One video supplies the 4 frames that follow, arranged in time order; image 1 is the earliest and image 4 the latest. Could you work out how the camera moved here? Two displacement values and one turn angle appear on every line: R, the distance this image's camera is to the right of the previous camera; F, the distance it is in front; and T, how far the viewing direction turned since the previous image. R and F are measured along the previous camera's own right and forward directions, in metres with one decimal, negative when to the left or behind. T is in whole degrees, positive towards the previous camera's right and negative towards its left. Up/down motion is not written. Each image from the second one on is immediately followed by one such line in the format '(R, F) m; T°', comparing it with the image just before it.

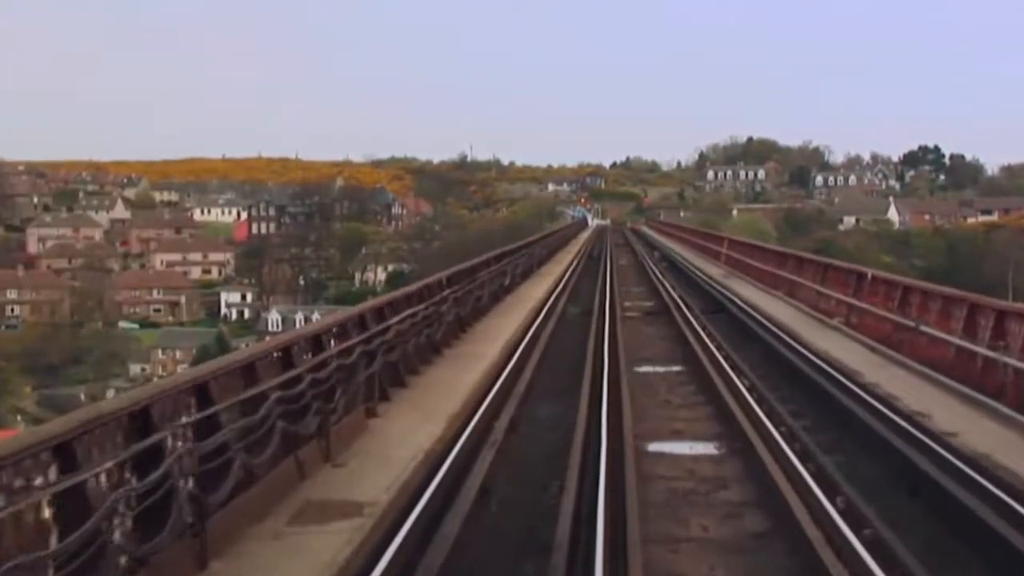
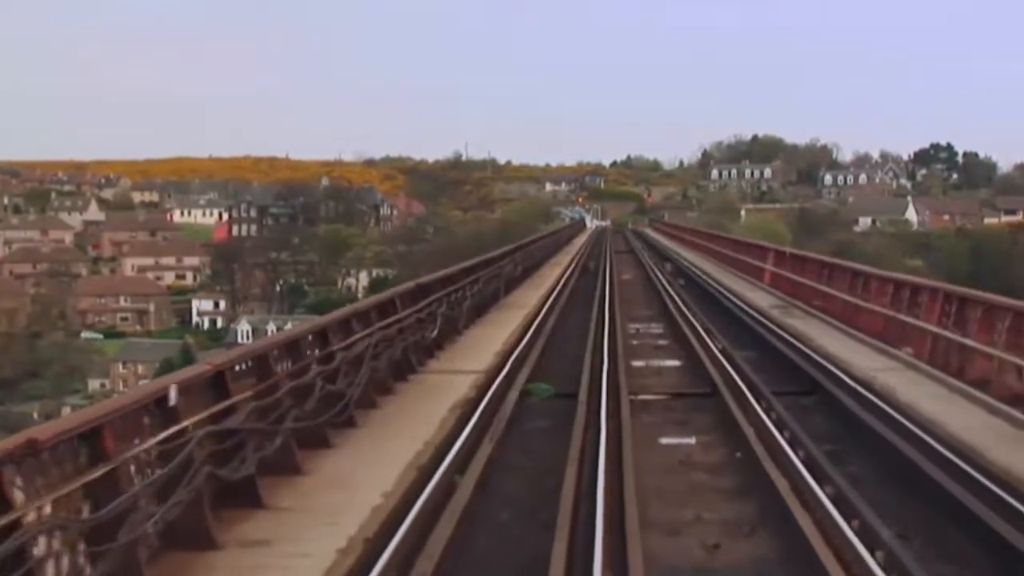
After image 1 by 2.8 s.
(+0.1, +1.5) m; 0°
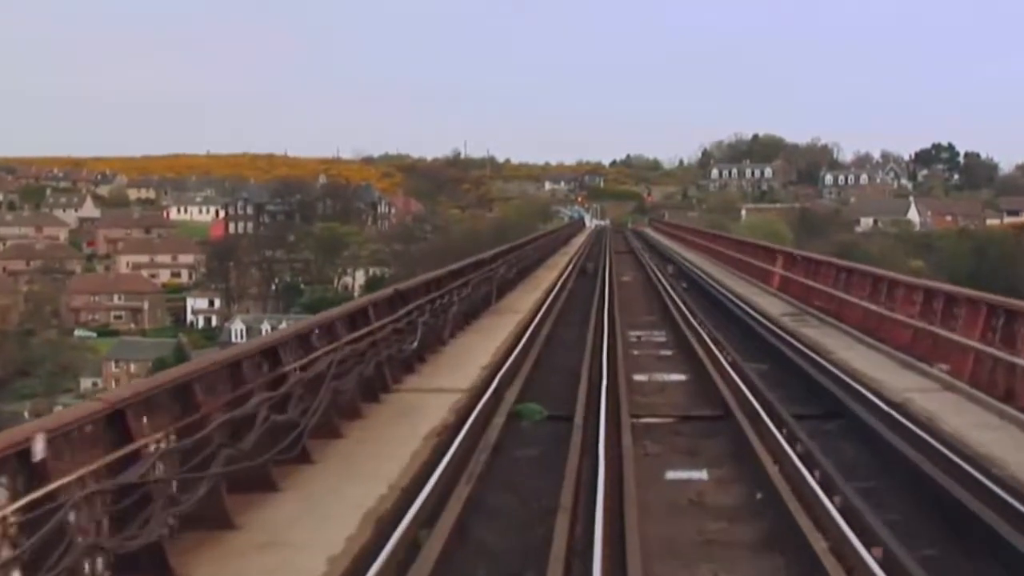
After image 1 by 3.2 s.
(0.0, +0.2) m; 0°
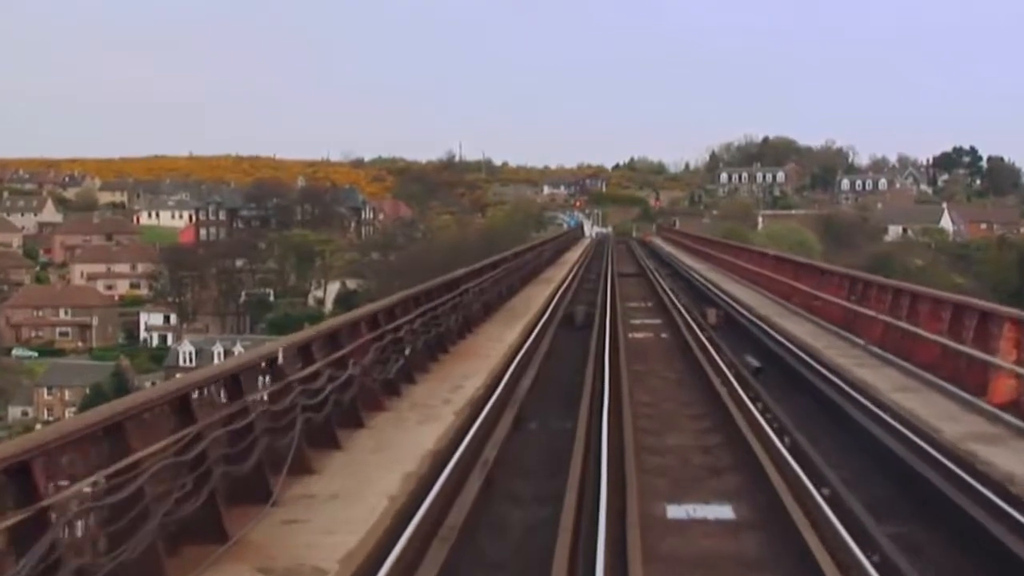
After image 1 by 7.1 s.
(+0.1, +2.1) m; 0°
